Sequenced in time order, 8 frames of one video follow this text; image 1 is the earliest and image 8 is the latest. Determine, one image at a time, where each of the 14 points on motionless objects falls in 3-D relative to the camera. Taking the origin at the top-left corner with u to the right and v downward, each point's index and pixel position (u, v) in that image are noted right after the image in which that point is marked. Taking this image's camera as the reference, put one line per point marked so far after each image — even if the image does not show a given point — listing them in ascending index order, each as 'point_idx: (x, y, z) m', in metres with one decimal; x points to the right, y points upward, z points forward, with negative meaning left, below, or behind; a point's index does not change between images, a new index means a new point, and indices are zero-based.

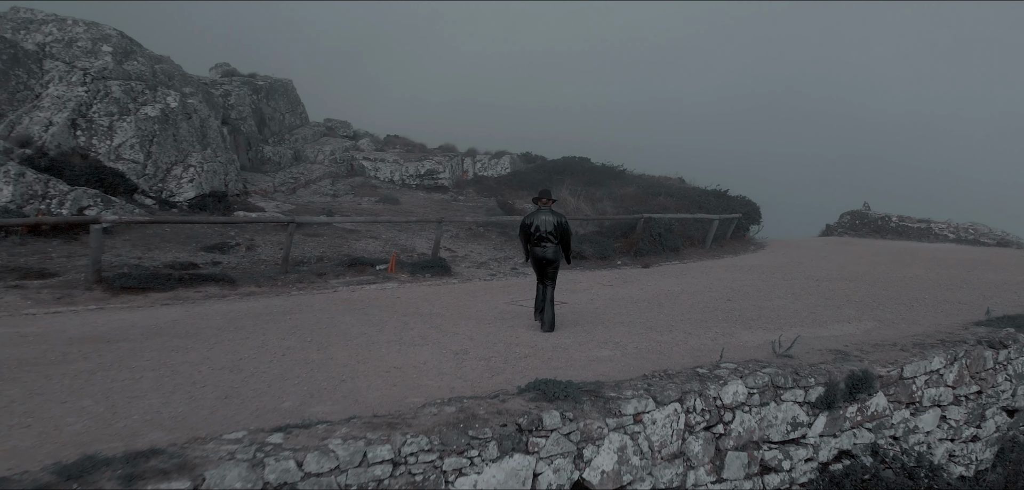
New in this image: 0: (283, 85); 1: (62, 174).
0: (-4.6, +3.2, +15.0) m
1: (-4.8, +0.8, +7.8) m
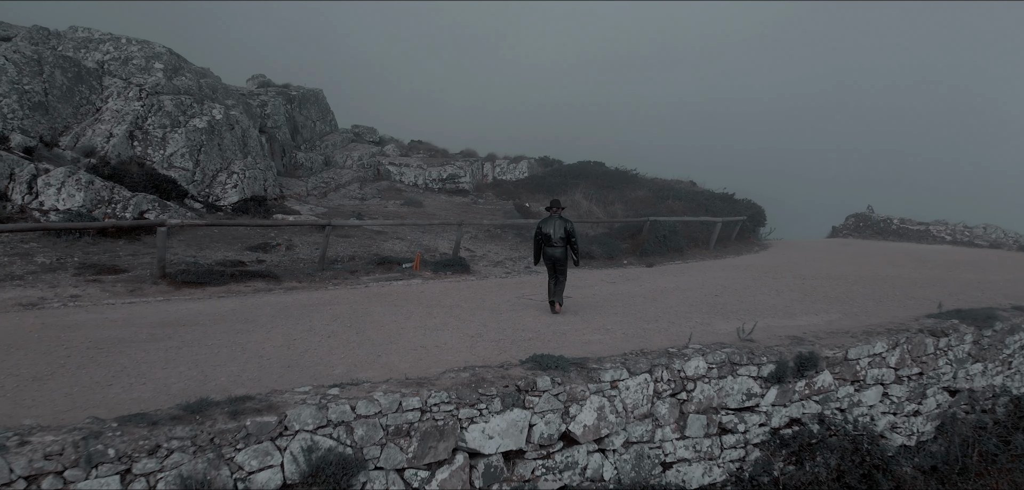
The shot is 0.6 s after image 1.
0: (-4.3, +3.3, +15.9) m
1: (-4.7, +0.8, +8.8) m
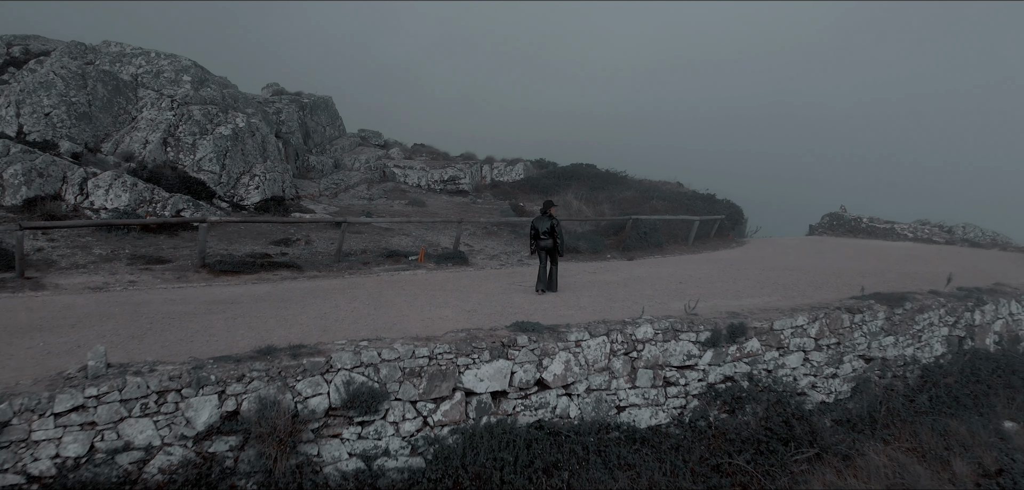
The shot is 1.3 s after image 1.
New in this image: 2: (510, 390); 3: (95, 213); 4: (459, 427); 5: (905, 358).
0: (-4.3, +3.3, +17.0) m
1: (-4.7, +0.8, +9.8) m
2: (0.0, -0.9, +4.7) m
3: (-5.0, +0.4, +8.8) m
4: (-0.3, -1.1, +4.5) m
5: (+3.6, -1.0, +6.7) m
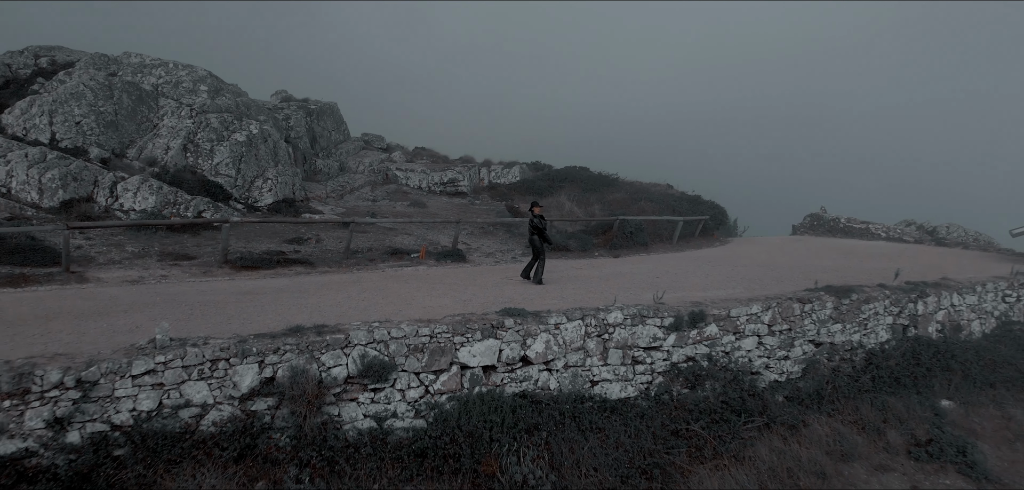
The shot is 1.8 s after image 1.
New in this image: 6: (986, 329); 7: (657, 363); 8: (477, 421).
0: (-4.4, +3.3, +17.8) m
1: (-4.8, +0.9, +10.7) m
2: (-0.1, -0.9, +5.5) m
3: (-5.1, +0.4, +9.7) m
4: (-0.4, -1.1, +5.3) m
5: (+3.5, -1.0, +7.6) m
6: (+5.6, -1.0, +8.7) m
7: (+1.2, -1.0, +6.2) m
8: (-0.2, -1.2, +5.1) m
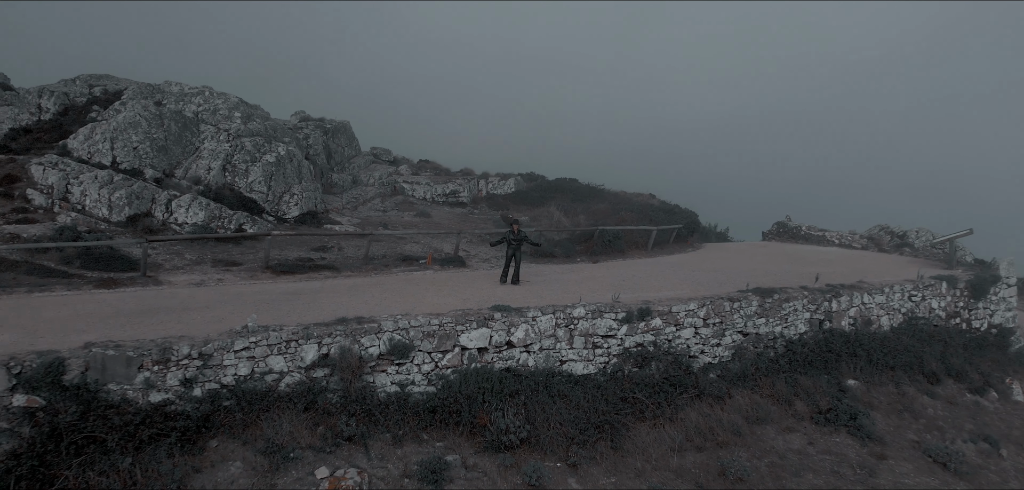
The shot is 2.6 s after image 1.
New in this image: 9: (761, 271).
0: (-4.5, +3.2, +19.7) m
1: (-5.0, +0.7, +12.5) m
2: (-0.2, -1.0, +7.4) m
3: (-5.2, +0.3, +11.5) m
4: (-0.5, -1.2, +7.2) m
5: (+3.4, -1.1, +9.4) m
6: (+5.5, -1.1, +10.6) m
7: (+1.1, -1.1, +8.1) m
8: (-0.4, -1.3, +7.0) m
9: (+3.9, -0.4, +11.4) m
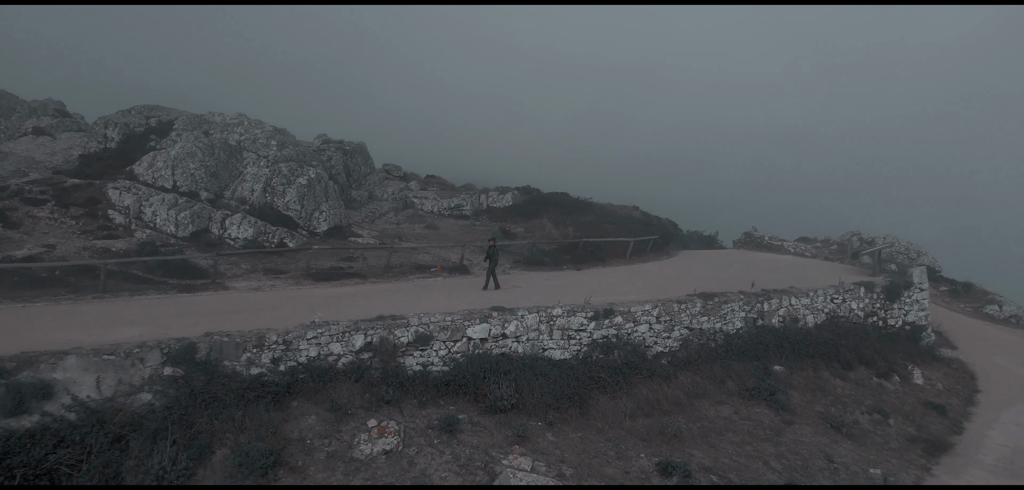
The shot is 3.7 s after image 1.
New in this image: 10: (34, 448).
0: (-4.6, +3.0, +22.1) m
1: (-5.0, +0.5, +14.9) m
2: (-0.3, -1.2, +9.7) m
3: (-5.3, +0.1, +13.9) m
4: (-0.6, -1.4, +9.6) m
5: (+3.3, -1.4, +11.8) m
6: (+5.4, -1.3, +13.0) m
7: (+1.0, -1.3, +10.5) m
8: (-0.4, -1.6, +9.3) m
9: (+3.8, -0.6, +13.8) m
10: (-4.3, -1.8, +6.6) m
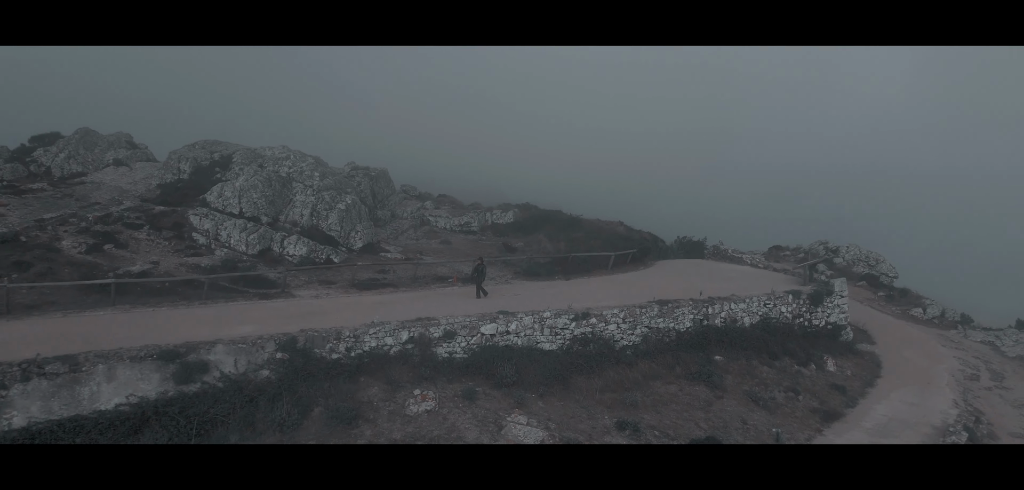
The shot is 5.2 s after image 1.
0: (-4.6, +2.6, +25.6) m
1: (-5.0, +0.2, +18.5) m
2: (-0.3, -1.6, +13.3) m
3: (-5.3, -0.3, +17.5) m
4: (-0.6, -1.8, +13.1) m
5: (+3.3, -1.7, +15.3) m
6: (+5.4, -1.7, +16.5) m
7: (+1.1, -1.7, +14.0) m
8: (-0.4, -1.9, +12.9) m
9: (+3.8, -1.0, +17.3) m
10: (-4.3, -2.2, +10.2) m
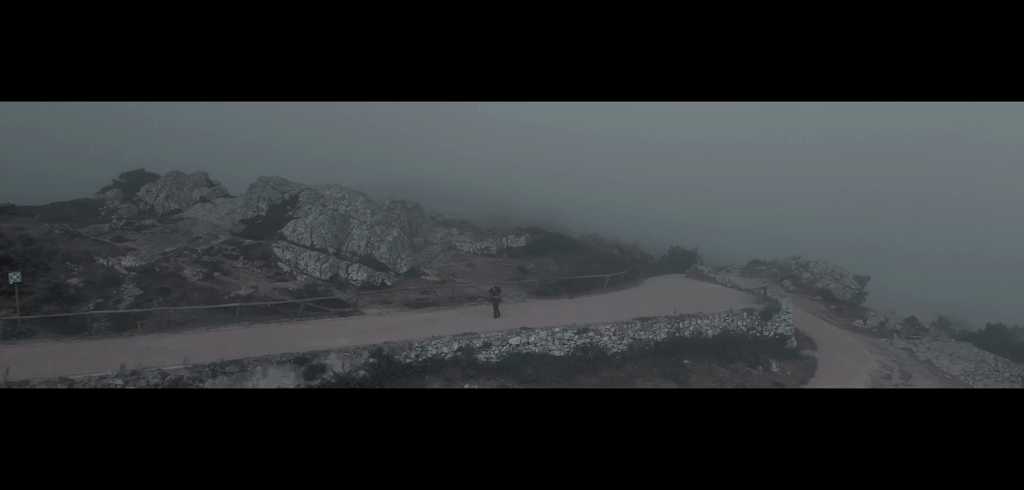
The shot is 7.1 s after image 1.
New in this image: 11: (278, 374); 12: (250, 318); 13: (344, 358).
0: (-4.0, +1.8, +30.4) m
1: (-4.5, -0.7, +23.2) m
2: (+0.2, -2.4, +18.1) m
3: (-4.8, -1.1, +22.2) m
4: (-0.1, -2.6, +17.9) m
5: (+3.8, -2.6, +20.1) m
6: (+5.9, -2.6, +21.3) m
7: (+1.5, -2.5, +18.8) m
8: (+0.1, -2.8, +17.7) m
9: (+4.3, -1.9, +22.1) m
10: (-3.8, -3.0, +14.9) m
11: (-4.8, -2.6, +14.9) m
12: (-6.6, -1.9, +18.4) m
13: (-3.6, -2.4, +15.8) m
